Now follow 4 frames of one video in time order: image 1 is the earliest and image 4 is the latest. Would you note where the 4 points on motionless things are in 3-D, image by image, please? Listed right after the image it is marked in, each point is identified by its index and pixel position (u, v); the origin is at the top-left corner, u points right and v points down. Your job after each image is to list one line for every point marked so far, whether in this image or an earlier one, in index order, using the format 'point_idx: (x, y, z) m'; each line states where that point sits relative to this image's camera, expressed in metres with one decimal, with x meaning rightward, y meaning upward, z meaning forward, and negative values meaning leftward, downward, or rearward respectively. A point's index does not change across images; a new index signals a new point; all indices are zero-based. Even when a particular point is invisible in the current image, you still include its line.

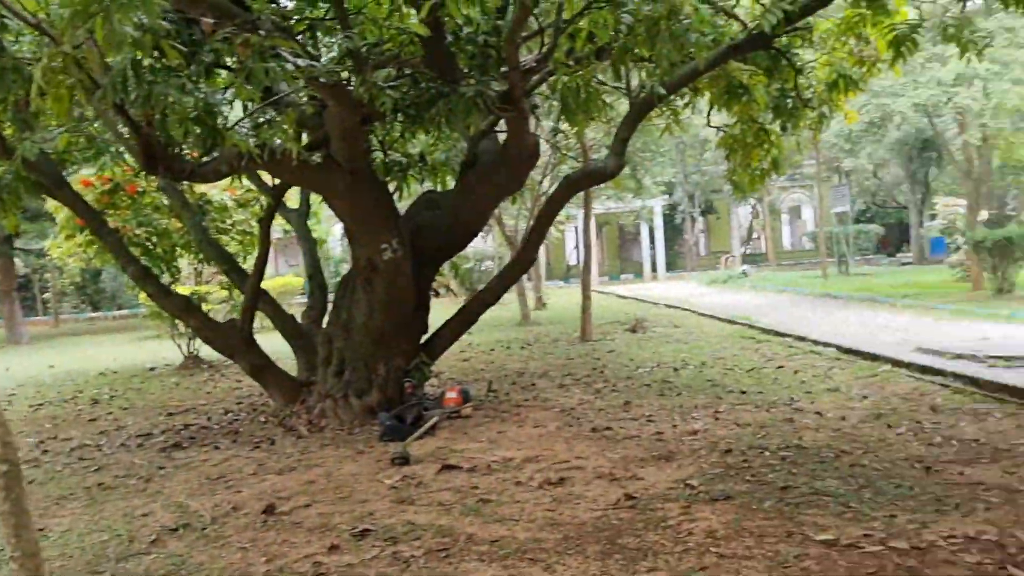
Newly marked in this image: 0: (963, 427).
0: (+2.6, -0.8, +5.4) m
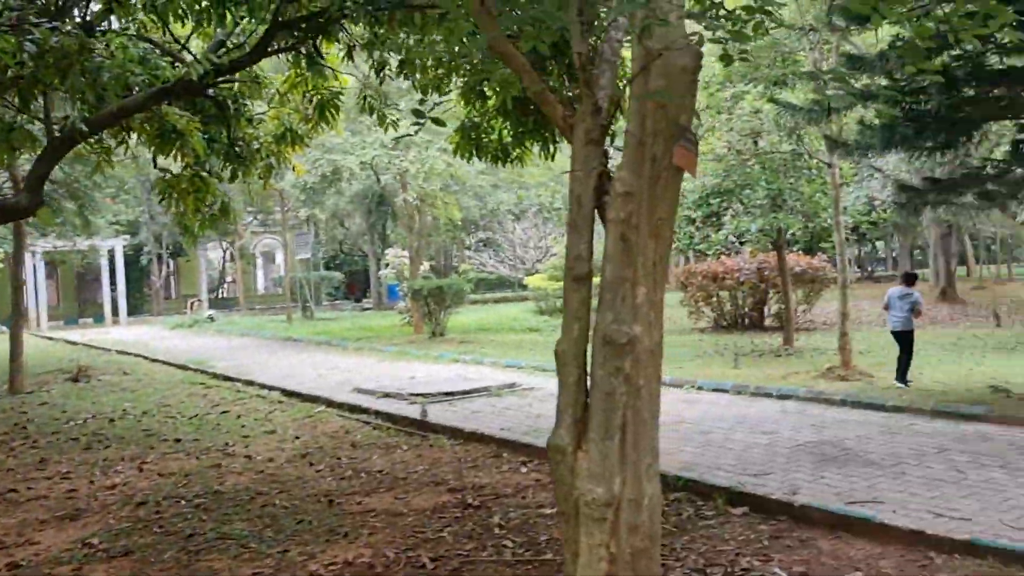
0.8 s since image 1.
0: (-0.9, -1.1, +5.9) m
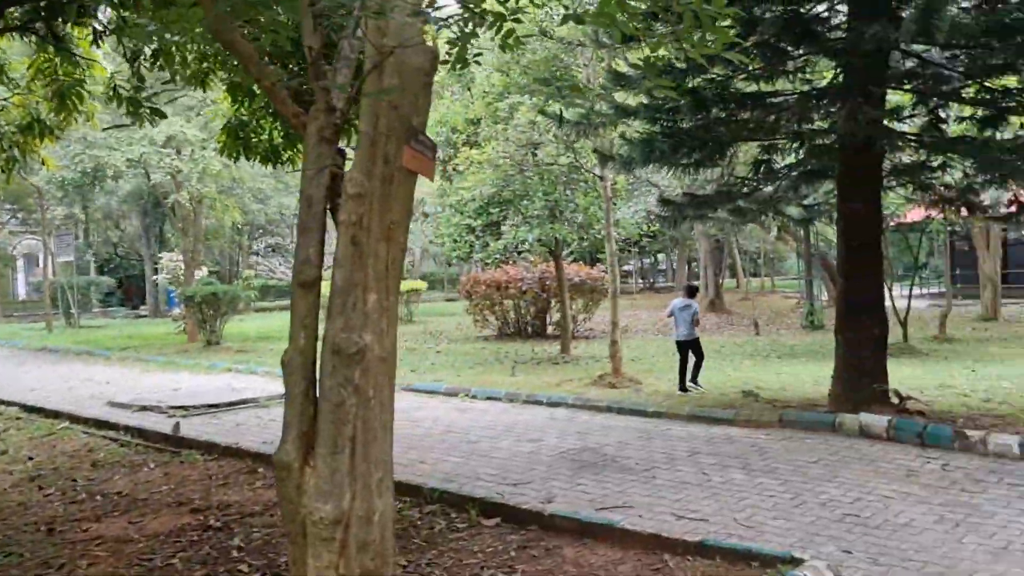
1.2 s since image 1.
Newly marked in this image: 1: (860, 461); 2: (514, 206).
0: (-2.3, -1.1, +5.5) m
1: (+2.1, -1.0, +5.6) m
2: (0.0, +0.9, +10.8) m
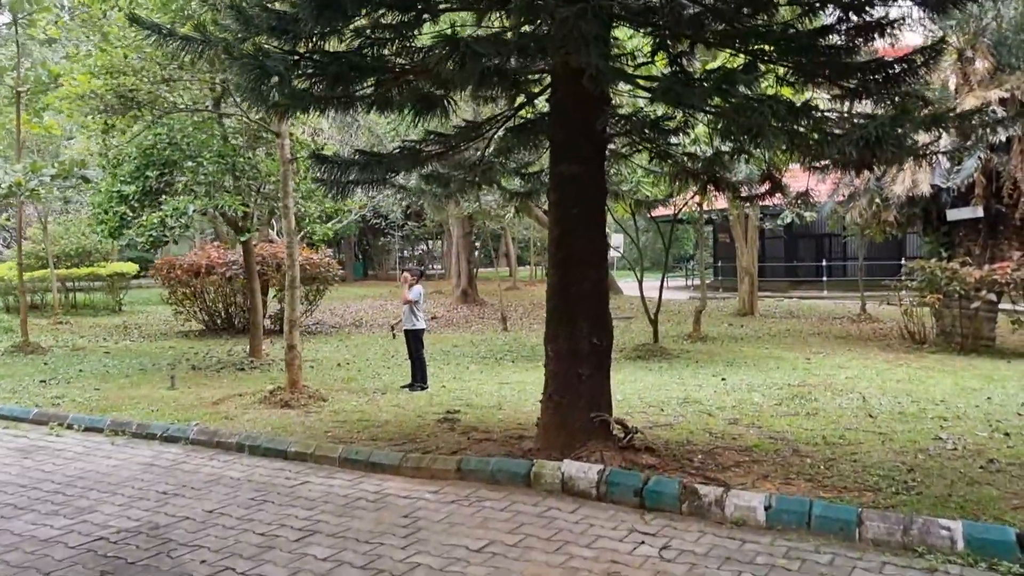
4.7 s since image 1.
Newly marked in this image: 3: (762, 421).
0: (-4.1, -1.1, +2.7) m
1: (+0.1, -1.0, +3.8) m
2: (-3.0, +1.1, +8.4) m
3: (+1.7, -0.9, +6.5) m
